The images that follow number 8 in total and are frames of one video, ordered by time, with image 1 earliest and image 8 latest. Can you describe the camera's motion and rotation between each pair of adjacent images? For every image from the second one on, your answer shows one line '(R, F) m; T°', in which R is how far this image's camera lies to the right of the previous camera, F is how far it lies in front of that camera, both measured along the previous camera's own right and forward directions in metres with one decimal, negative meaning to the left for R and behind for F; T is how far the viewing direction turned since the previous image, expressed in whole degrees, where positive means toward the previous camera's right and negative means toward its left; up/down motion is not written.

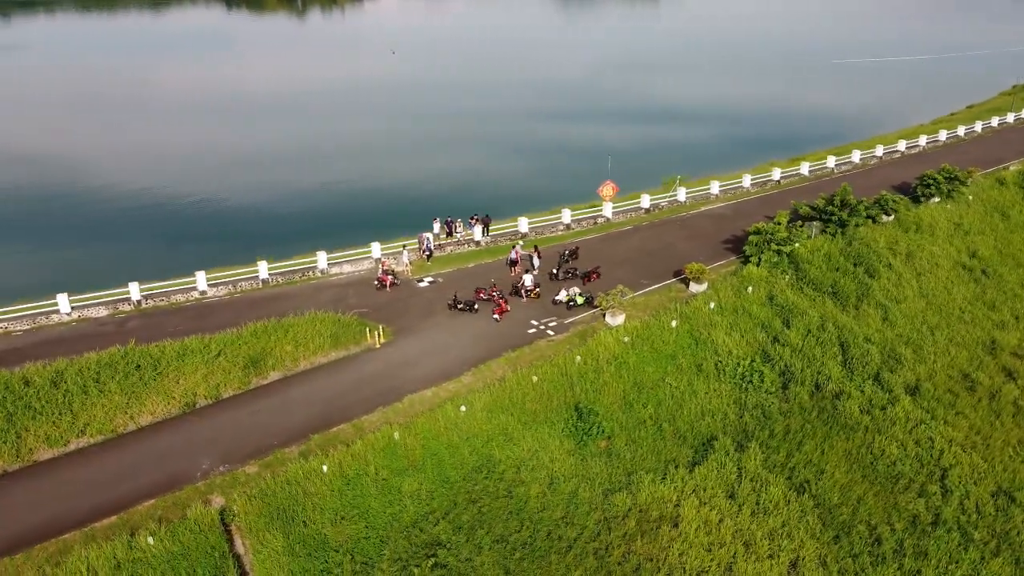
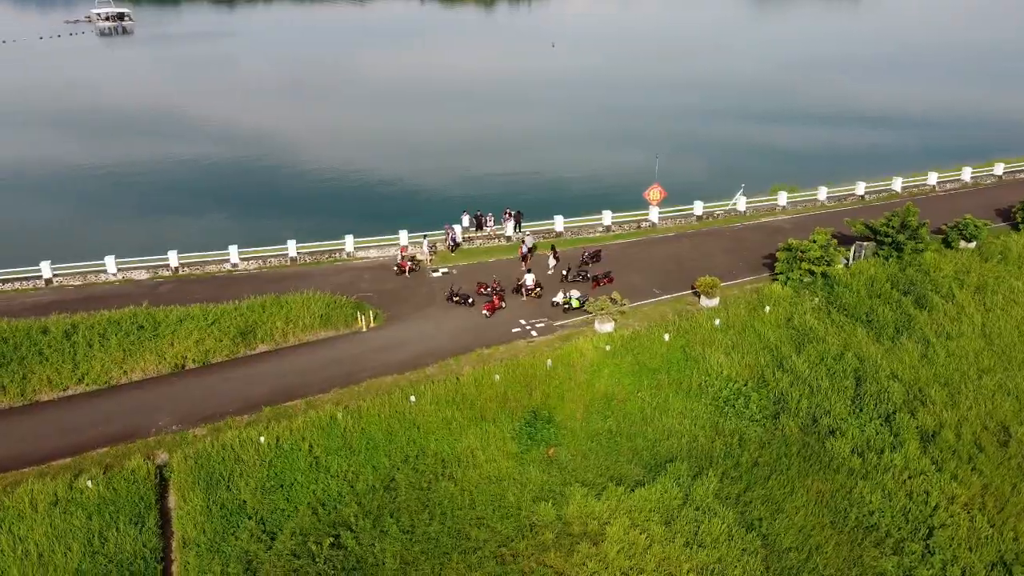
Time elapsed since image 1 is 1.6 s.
(+5.2, +0.7) m; -12°
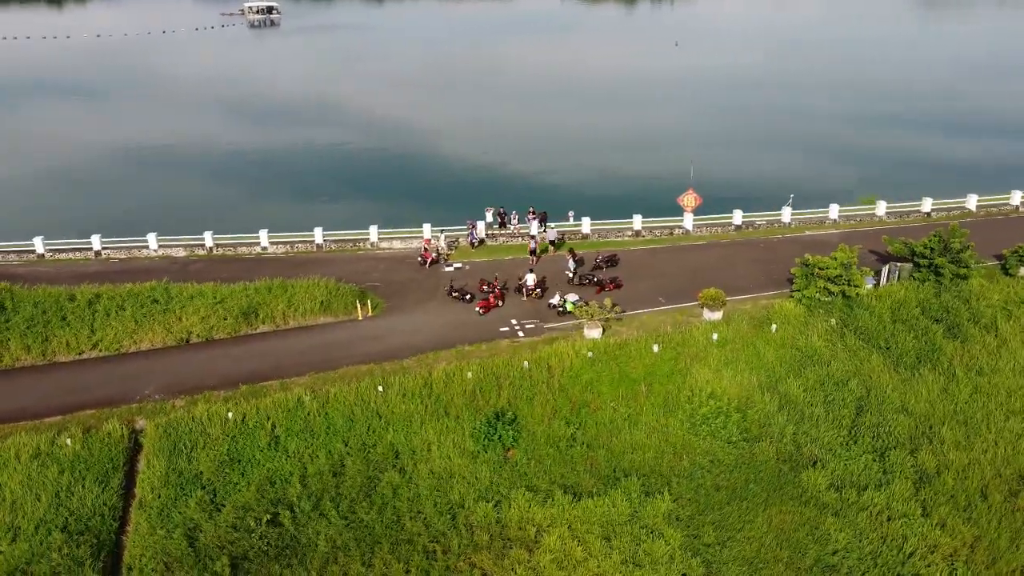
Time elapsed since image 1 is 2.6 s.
(+3.9, +0.4) m; -9°
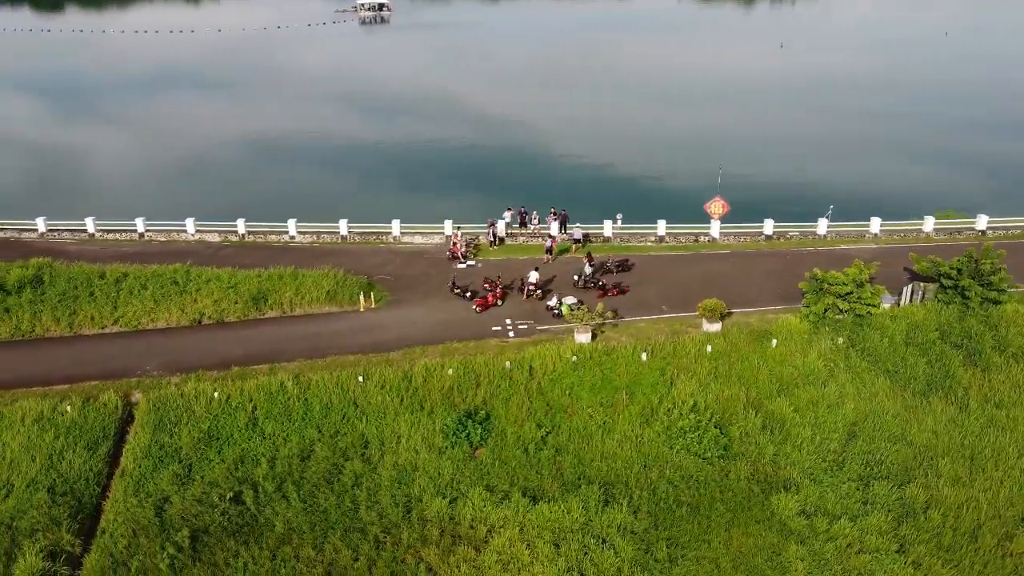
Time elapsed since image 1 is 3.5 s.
(+3.1, +0.2) m; -7°
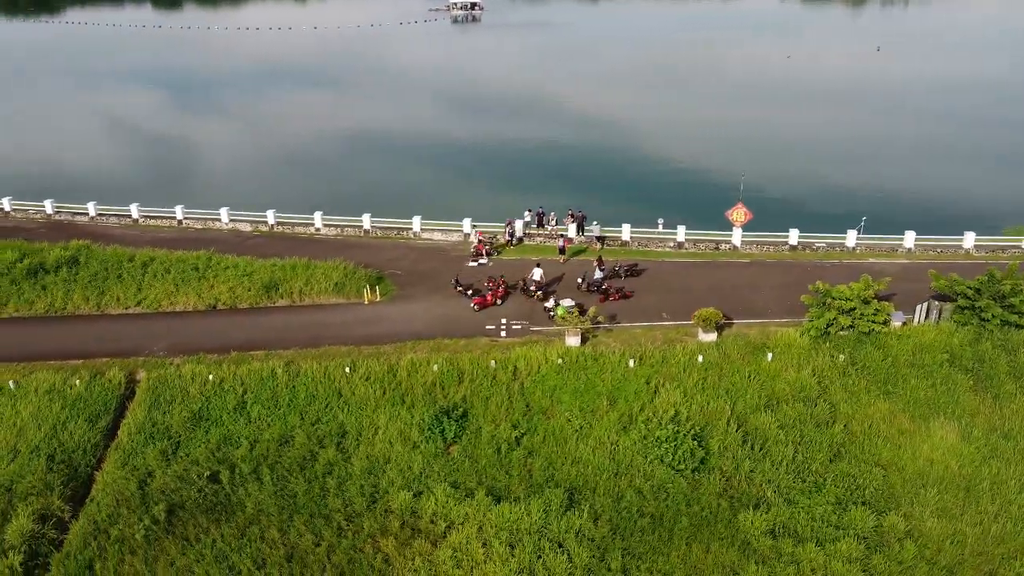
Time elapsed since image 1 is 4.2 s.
(+2.7, +0.1) m; -6°
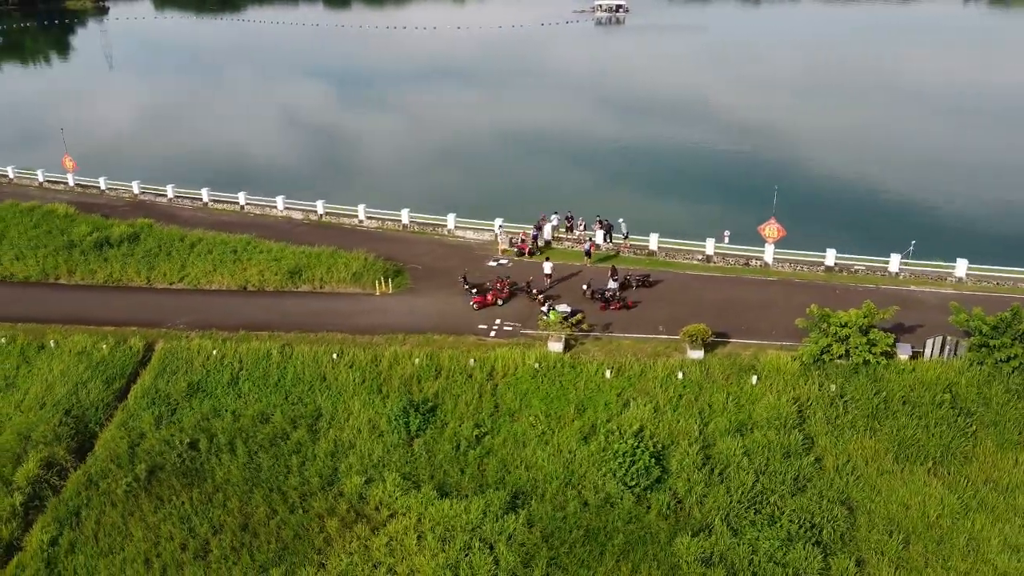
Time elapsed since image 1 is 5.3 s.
(+4.2, +0.2) m; -10°
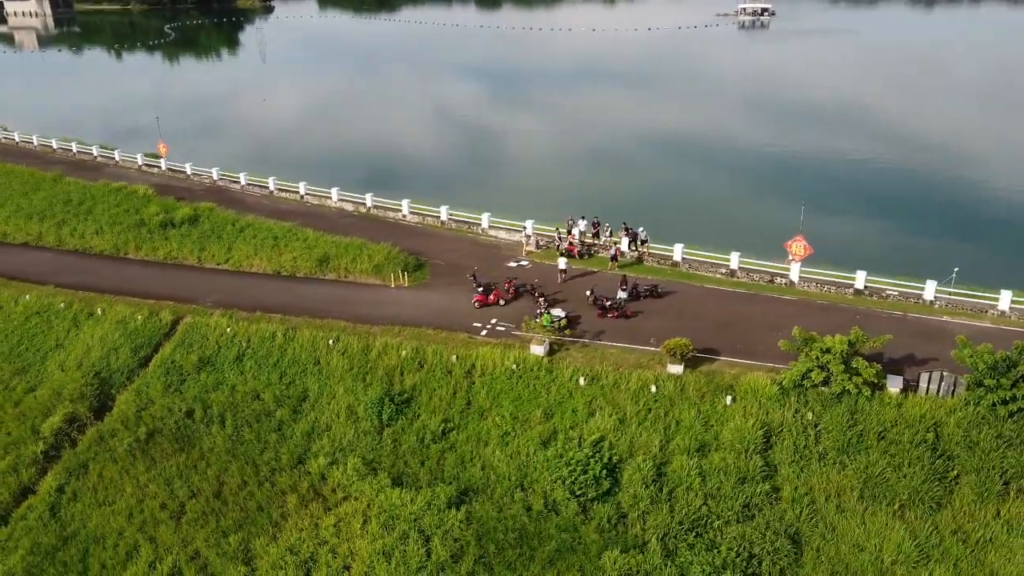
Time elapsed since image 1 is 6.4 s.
(+4.1, +0.2) m; -9°
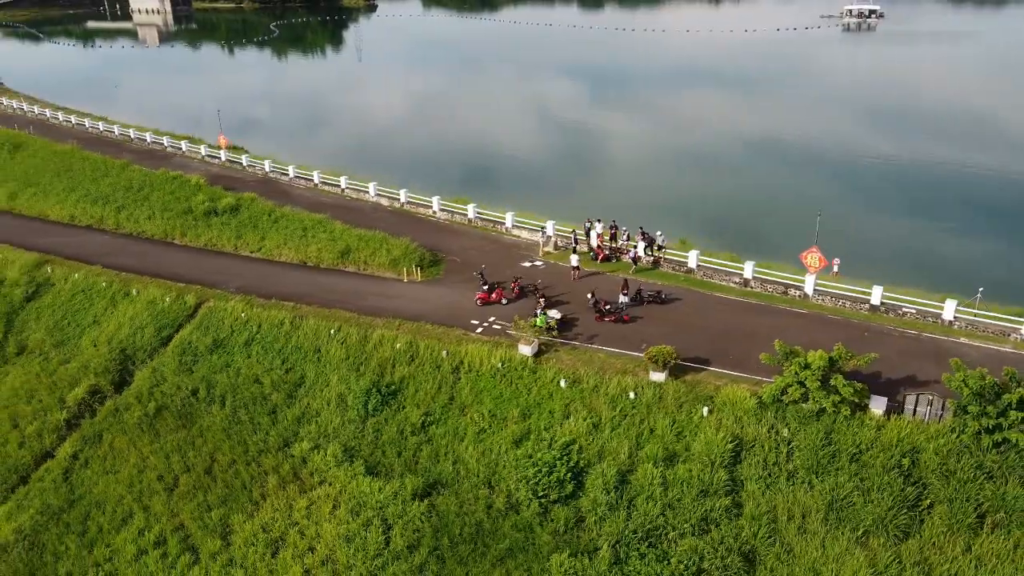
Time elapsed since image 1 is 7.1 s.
(+2.8, 0.0) m; -6°
